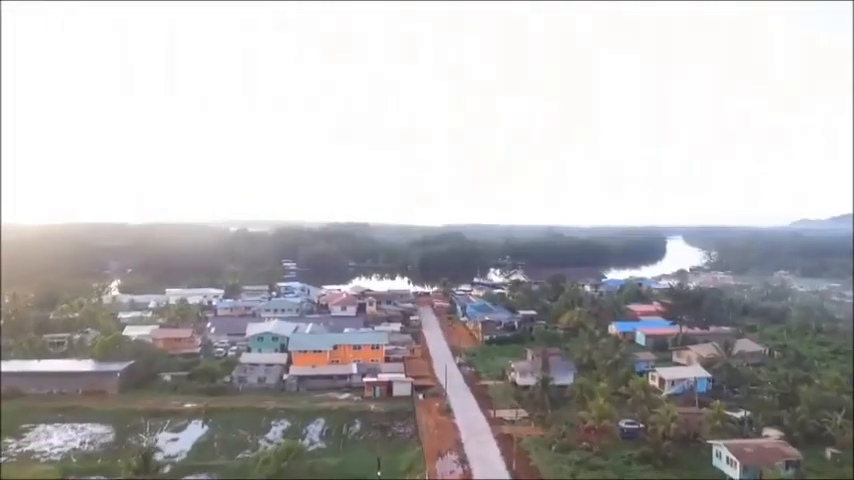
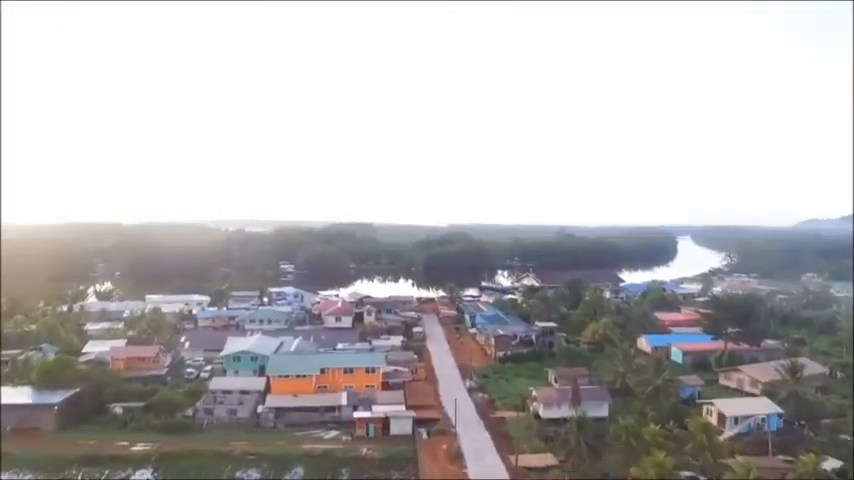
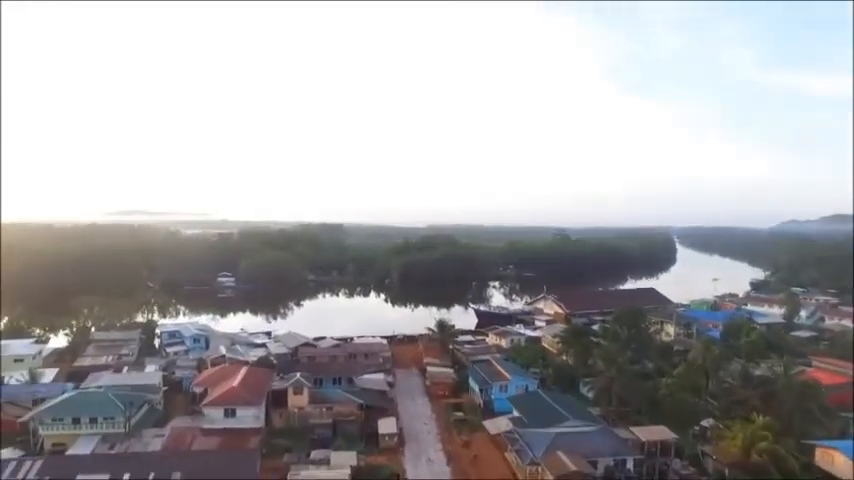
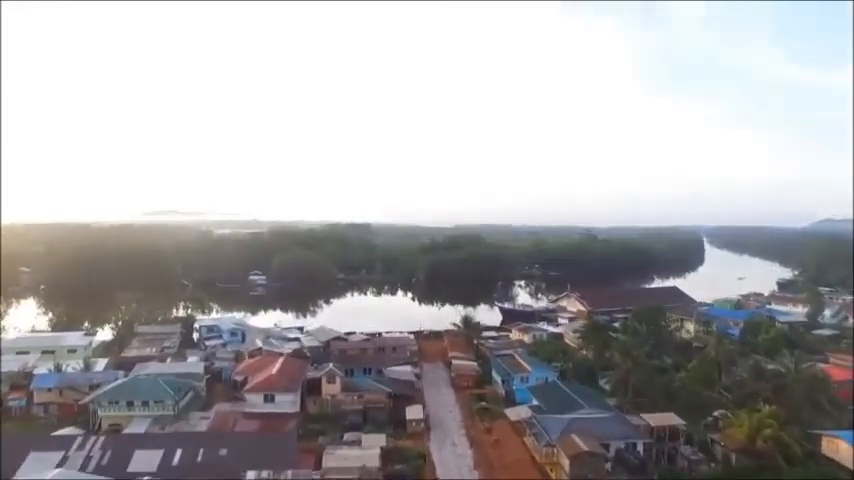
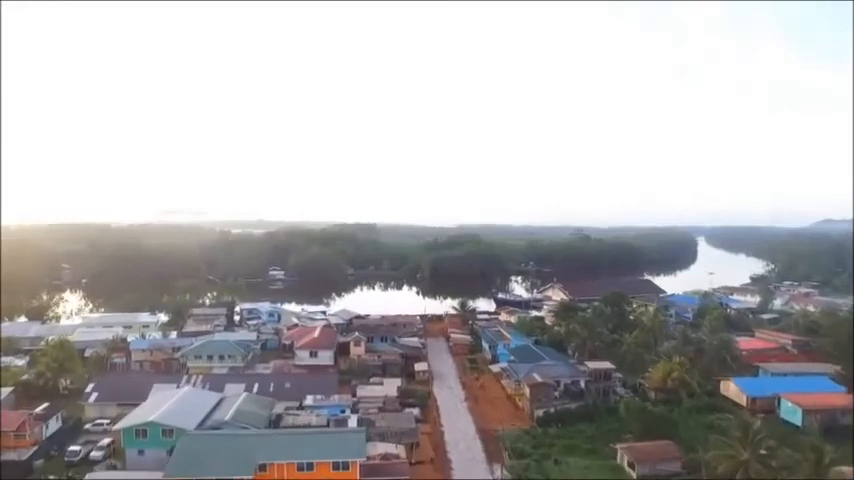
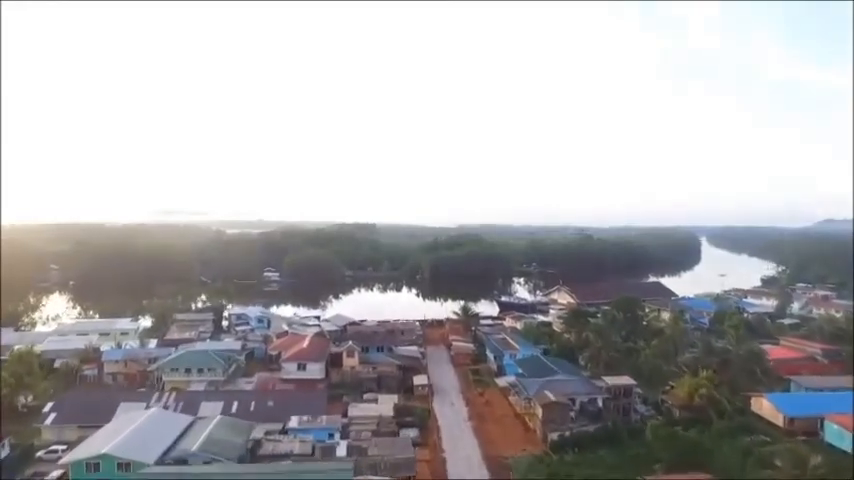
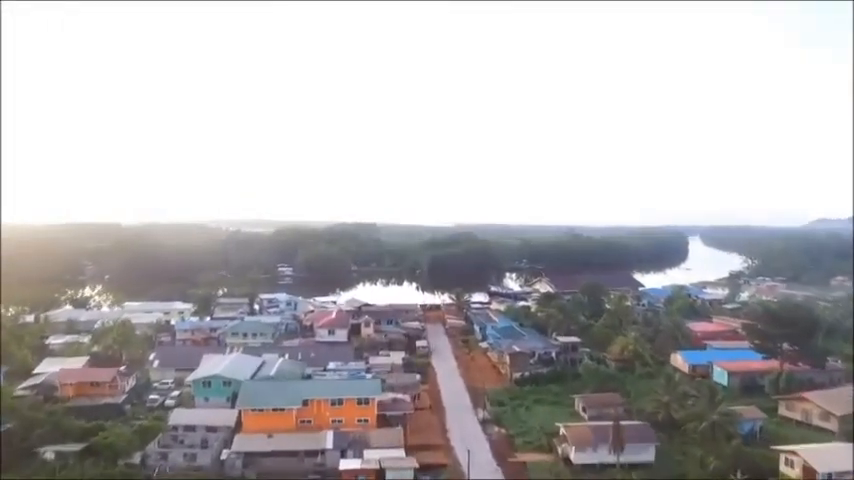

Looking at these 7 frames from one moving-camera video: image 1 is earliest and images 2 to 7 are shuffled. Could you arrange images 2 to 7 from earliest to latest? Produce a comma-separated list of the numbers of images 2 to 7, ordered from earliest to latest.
2, 7, 5, 6, 4, 3
